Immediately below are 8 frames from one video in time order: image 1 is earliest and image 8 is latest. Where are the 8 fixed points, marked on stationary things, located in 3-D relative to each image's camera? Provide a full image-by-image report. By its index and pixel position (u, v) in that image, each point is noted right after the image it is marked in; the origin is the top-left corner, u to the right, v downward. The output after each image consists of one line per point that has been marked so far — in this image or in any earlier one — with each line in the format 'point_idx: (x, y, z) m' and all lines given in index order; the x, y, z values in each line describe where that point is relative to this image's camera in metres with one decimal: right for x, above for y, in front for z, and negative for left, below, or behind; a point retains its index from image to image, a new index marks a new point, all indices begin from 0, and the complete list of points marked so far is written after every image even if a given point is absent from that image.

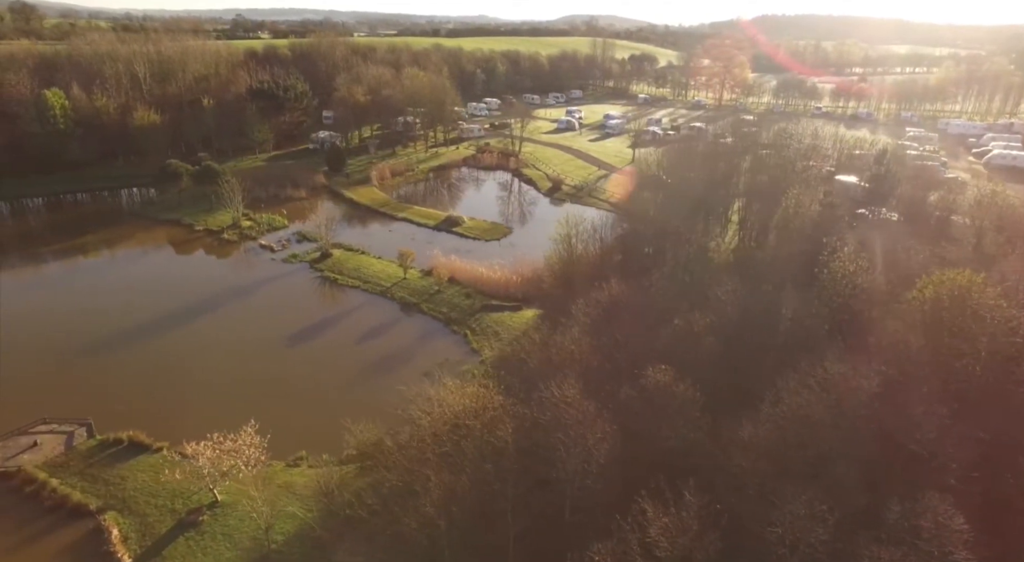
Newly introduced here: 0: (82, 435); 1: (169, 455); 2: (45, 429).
0: (-12.7, -4.6, +18.0) m
1: (-9.7, -4.9, +17.1) m
2: (-13.9, -4.4, +18.2) m
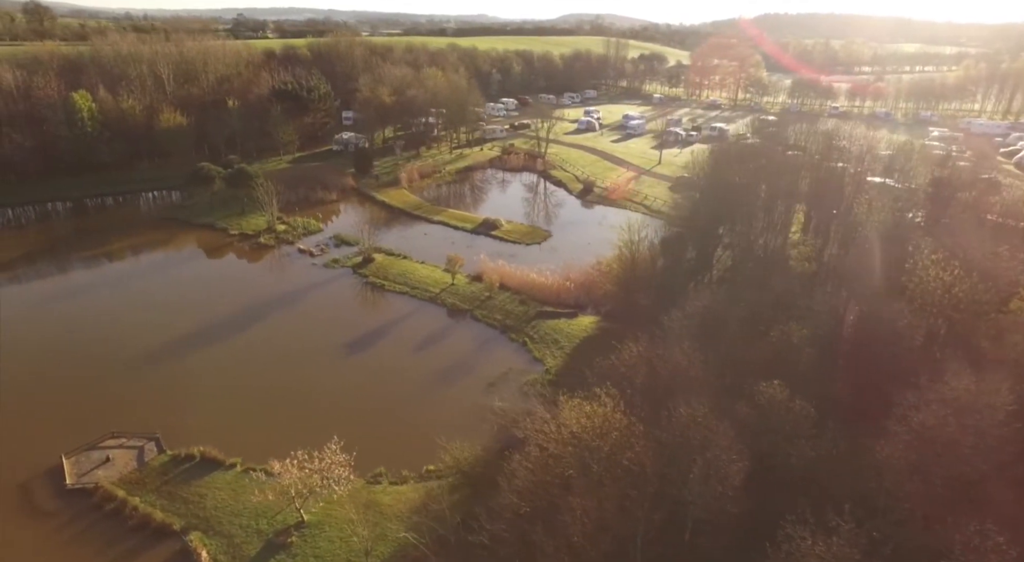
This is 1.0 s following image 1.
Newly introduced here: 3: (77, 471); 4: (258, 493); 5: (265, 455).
0: (-10.3, -4.9, +17.5) m
1: (-7.3, -5.2, +16.6) m
2: (-11.5, -4.7, +17.6) m
3: (-11.8, -5.2, +16.5) m
4: (-6.6, -5.5, +15.7) m
5: (-7.3, -5.2, +18.0) m
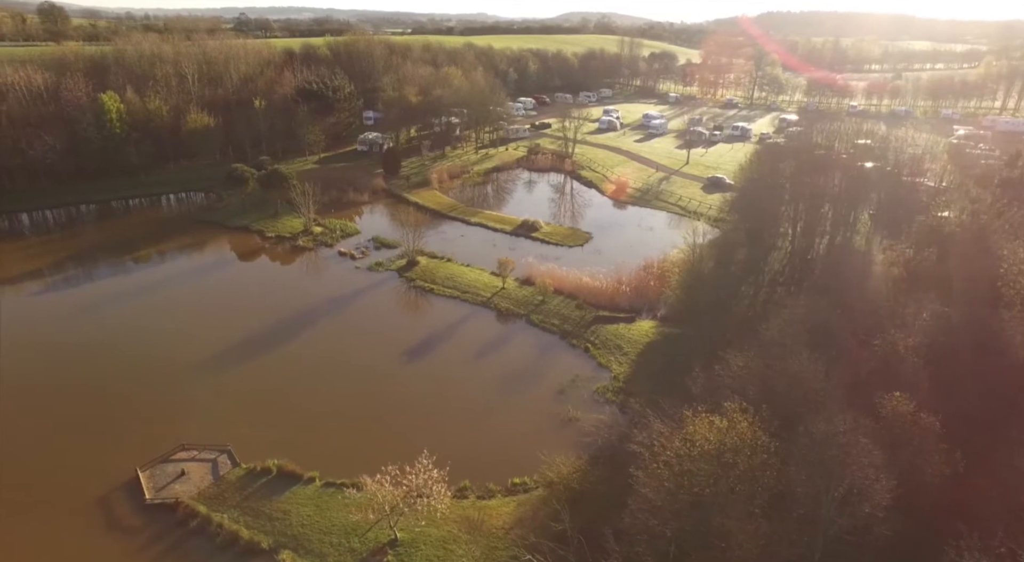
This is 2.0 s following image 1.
0: (-7.9, -5.1, +16.9) m
1: (-4.9, -5.4, +16.0) m
2: (-9.1, -4.9, +17.1) m
3: (-9.4, -5.4, +16.0) m
4: (-4.2, -5.7, +15.1) m
5: (-4.9, -5.4, +17.5) m
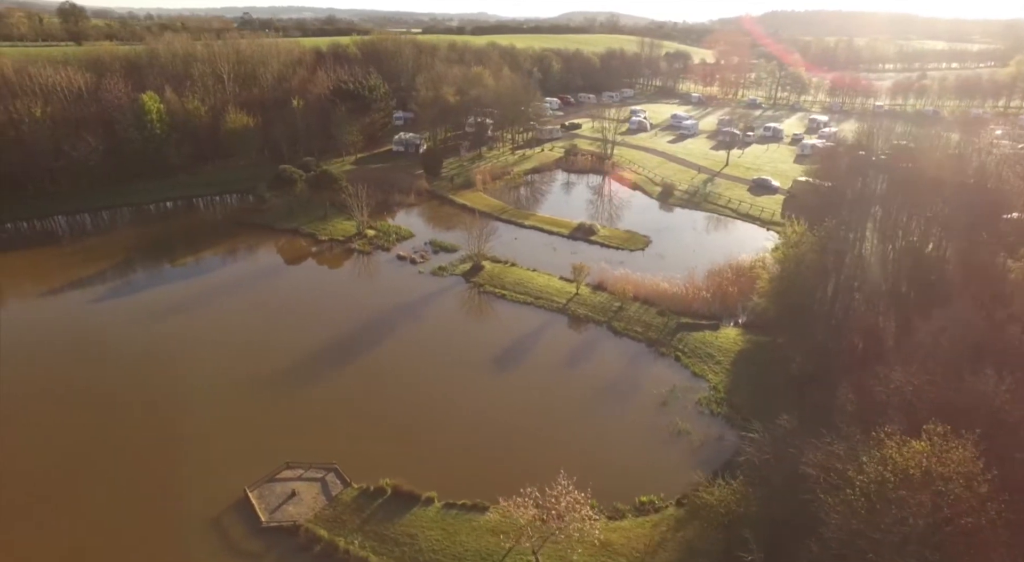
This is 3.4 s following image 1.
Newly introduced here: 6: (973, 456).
0: (-4.6, -5.3, +16.1) m
1: (-1.7, -5.7, +15.2) m
2: (-5.8, -5.2, +16.2) m
3: (-6.1, -5.6, +15.1) m
4: (-0.9, -6.0, +14.3) m
5: (-1.6, -5.6, +16.6) m
6: (+8.2, -3.2, +11.0) m
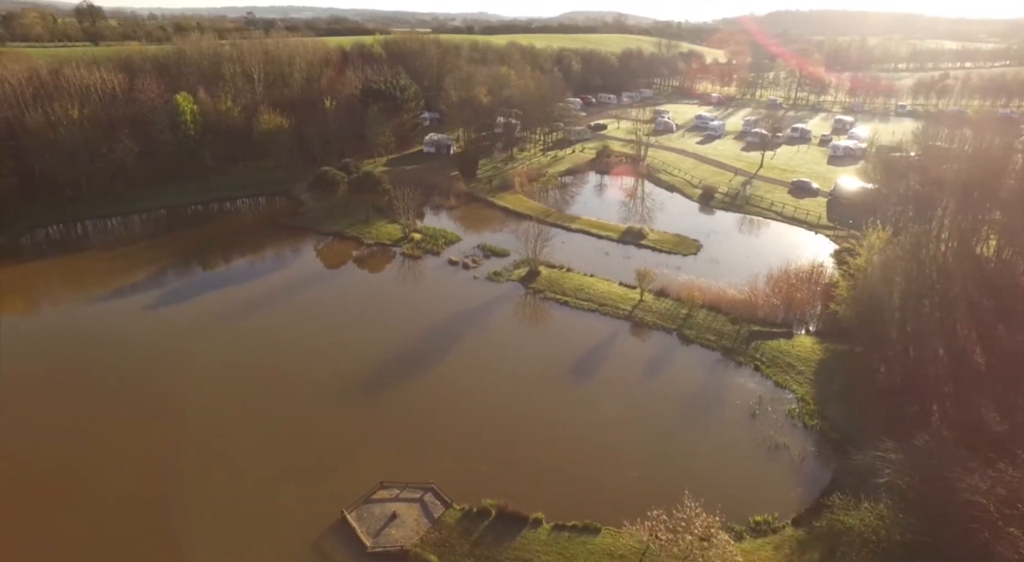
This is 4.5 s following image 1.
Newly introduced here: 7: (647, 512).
0: (-1.9, -5.6, +15.4) m
1: (+1.0, -5.9, +14.5) m
2: (-3.1, -5.4, +15.5) m
3: (-3.4, -5.9, +14.5) m
4: (+1.8, -6.2, +13.6) m
5: (+1.1, -5.9, +15.9) m
6: (+10.9, -3.5, +10.3) m
7: (+3.5, -6.0, +15.9) m
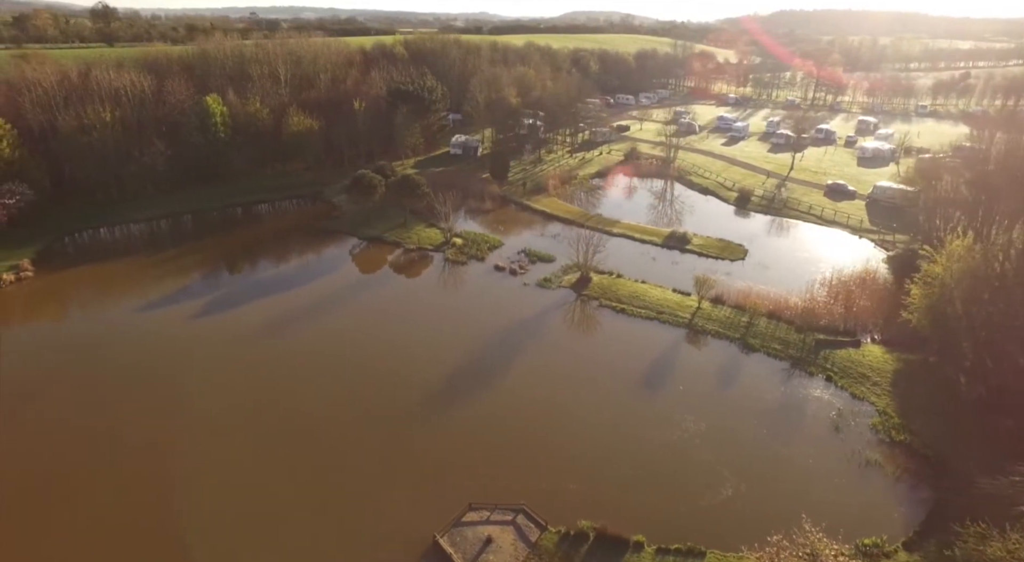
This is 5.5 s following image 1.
0: (+0.4, -5.9, +14.8) m
1: (+3.4, -6.2, +13.9) m
2: (-0.8, -5.7, +14.9) m
3: (-1.1, -6.2, +13.8) m
4: (+4.1, -6.5, +13.0) m
5: (+3.4, -6.2, +15.3) m
6: (+13.2, -3.8, +9.6) m
7: (+5.8, -6.3, +15.2) m
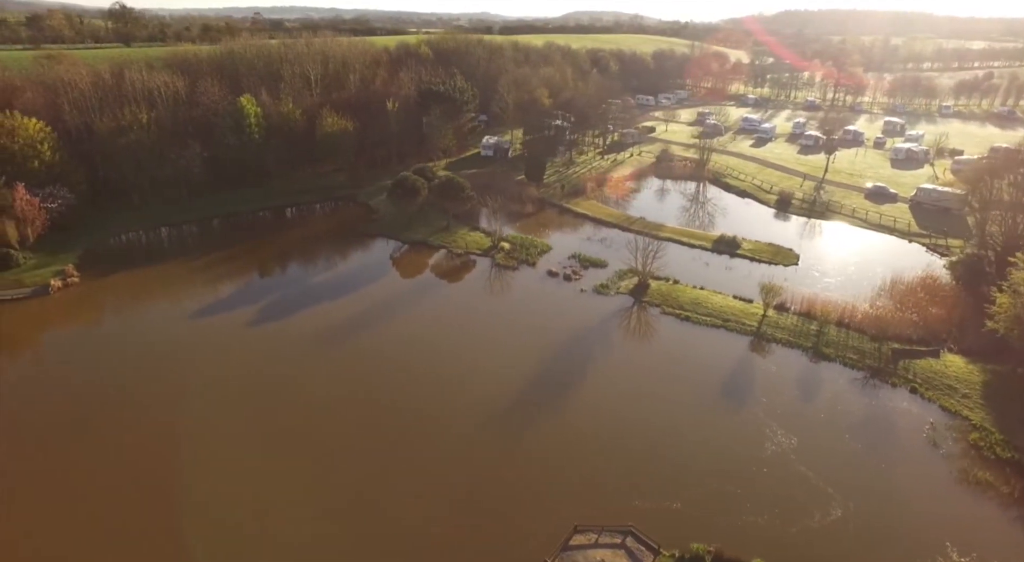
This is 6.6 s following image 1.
0: (+2.9, -6.1, +14.1) m
1: (+5.9, -6.5, +13.2) m
2: (+1.7, -6.0, +14.3) m
3: (+1.5, -6.5, +13.2) m
4: (+6.7, -6.8, +12.3) m
5: (+6.0, -6.4, +14.6) m
6: (+15.8, -4.0, +8.9) m
7: (+8.4, -6.5, +14.5) m
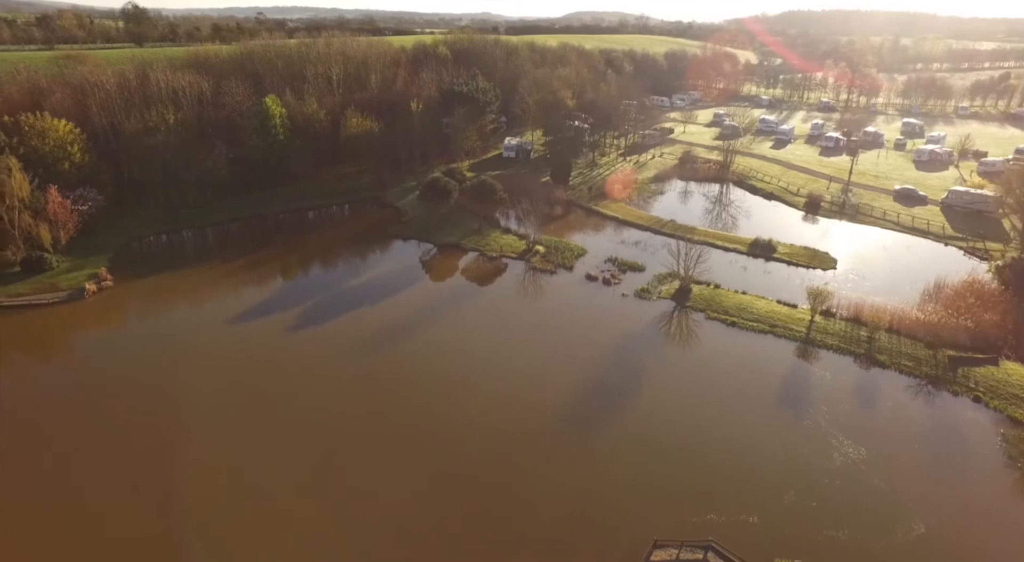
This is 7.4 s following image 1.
0: (+4.7, -6.3, +13.6) m
1: (+7.7, -6.7, +12.7) m
2: (+3.5, -6.2, +13.8) m
3: (+3.2, -6.6, +12.7) m
4: (+8.4, -7.0, +11.8) m
5: (+7.7, -6.6, +14.2) m
6: (+17.5, -4.2, +8.4) m
7: (+10.1, -6.7, +14.1) m
